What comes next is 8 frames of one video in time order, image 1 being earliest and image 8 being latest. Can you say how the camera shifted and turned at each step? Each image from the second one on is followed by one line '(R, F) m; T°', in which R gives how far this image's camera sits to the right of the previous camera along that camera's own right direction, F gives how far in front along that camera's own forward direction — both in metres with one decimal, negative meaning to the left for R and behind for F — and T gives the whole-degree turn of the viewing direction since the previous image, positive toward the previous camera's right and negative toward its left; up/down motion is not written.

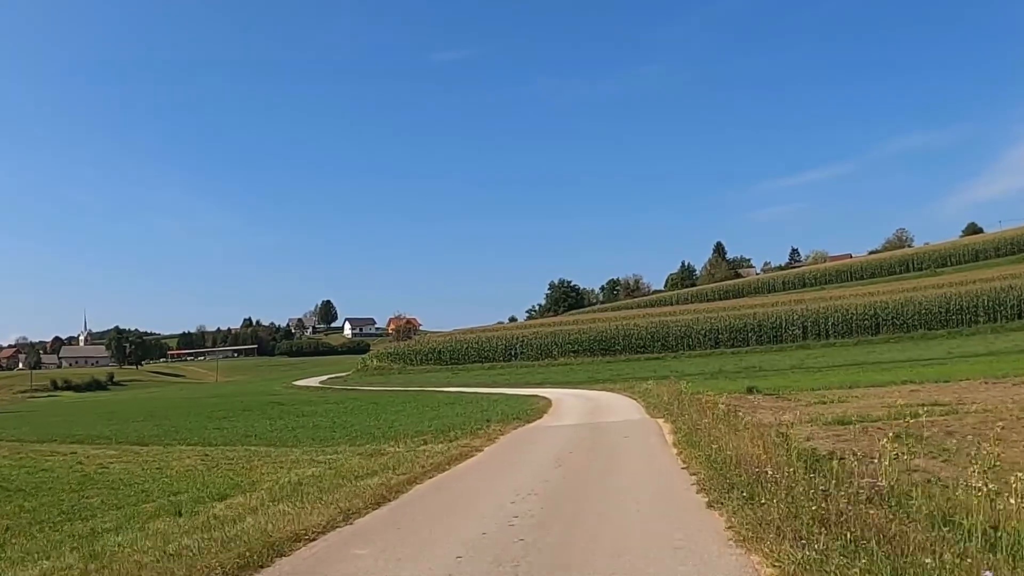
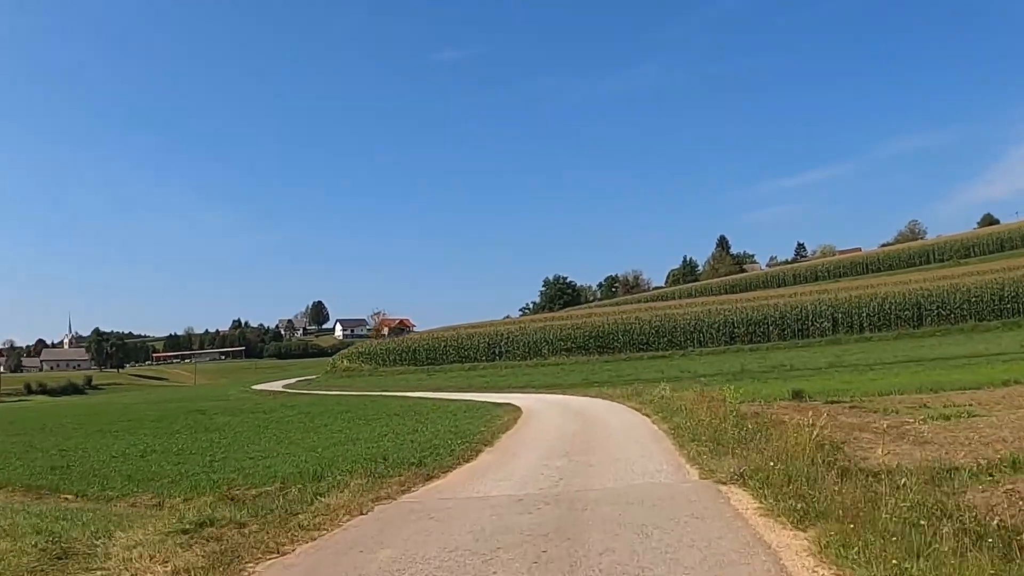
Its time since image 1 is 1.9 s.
(+1.5, +11.8) m; 0°
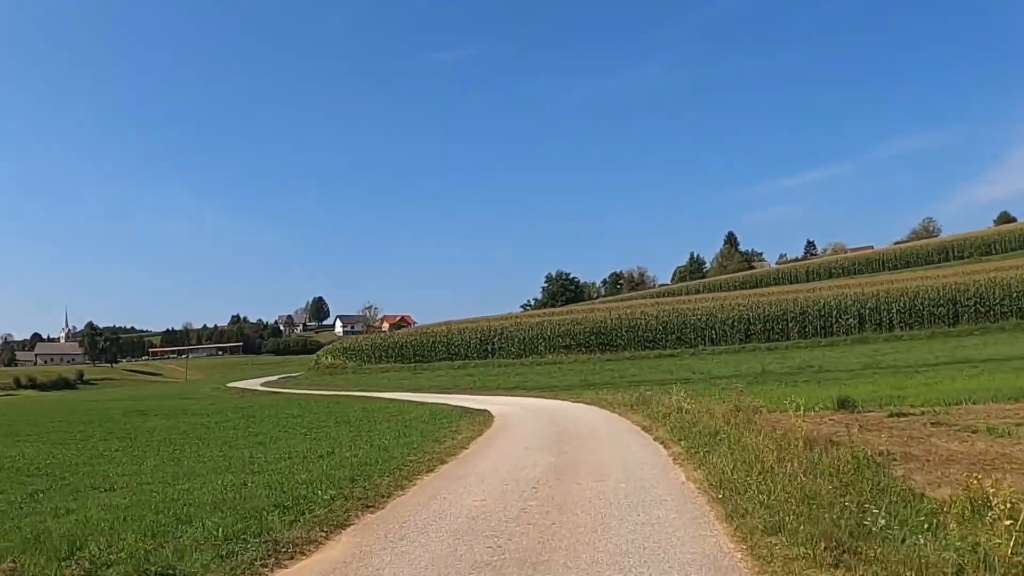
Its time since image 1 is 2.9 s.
(+0.9, +6.6) m; 0°
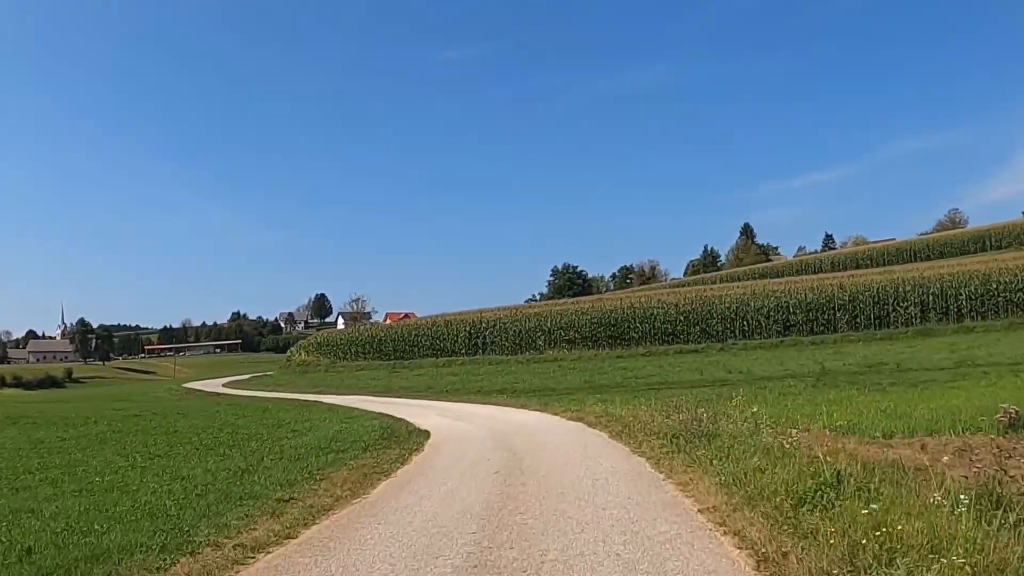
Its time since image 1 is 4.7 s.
(+1.1, +10.6) m; -1°
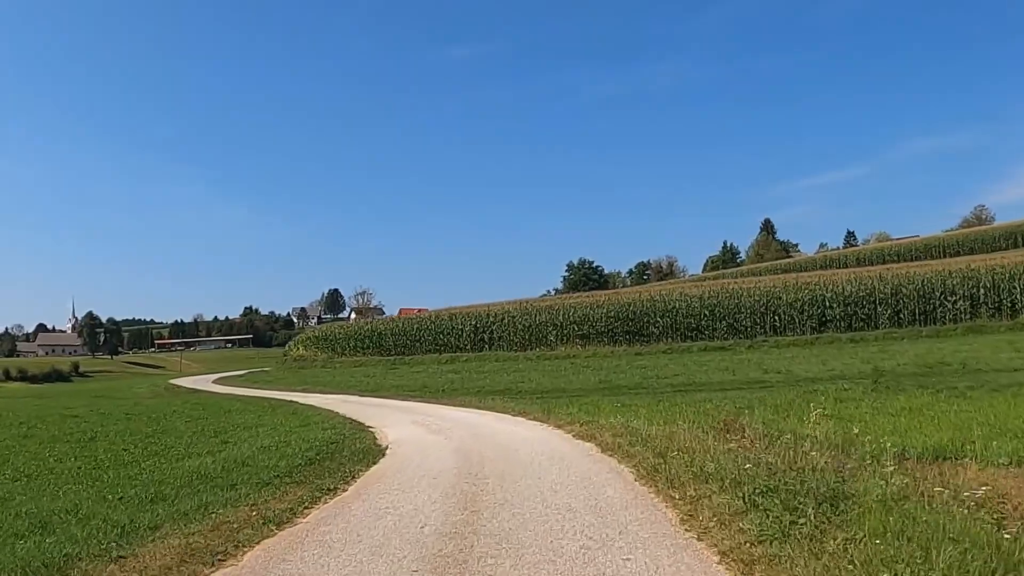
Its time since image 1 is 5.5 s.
(+0.5, +4.7) m; -1°
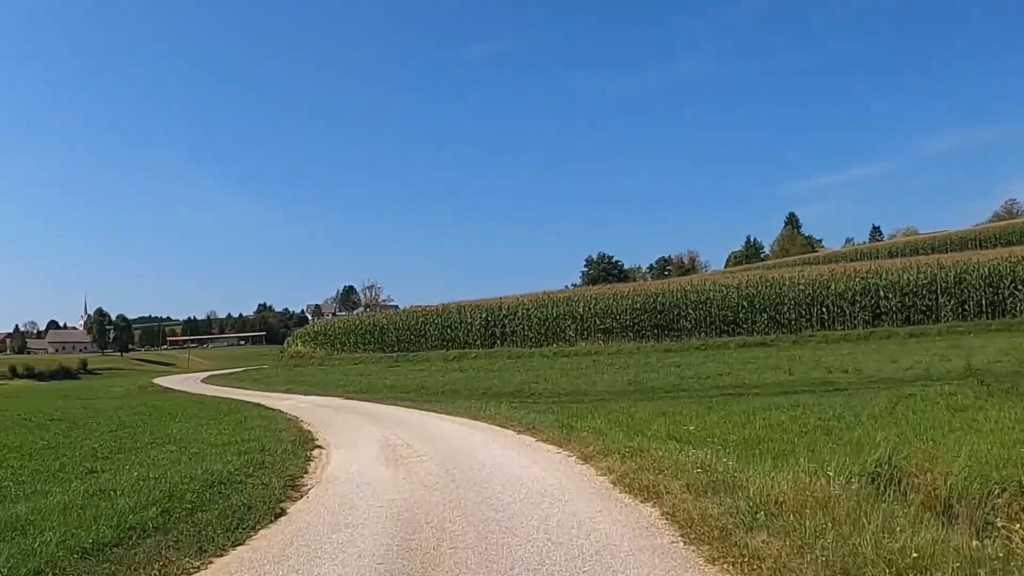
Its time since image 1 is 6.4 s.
(+0.2, +5.4) m; -1°
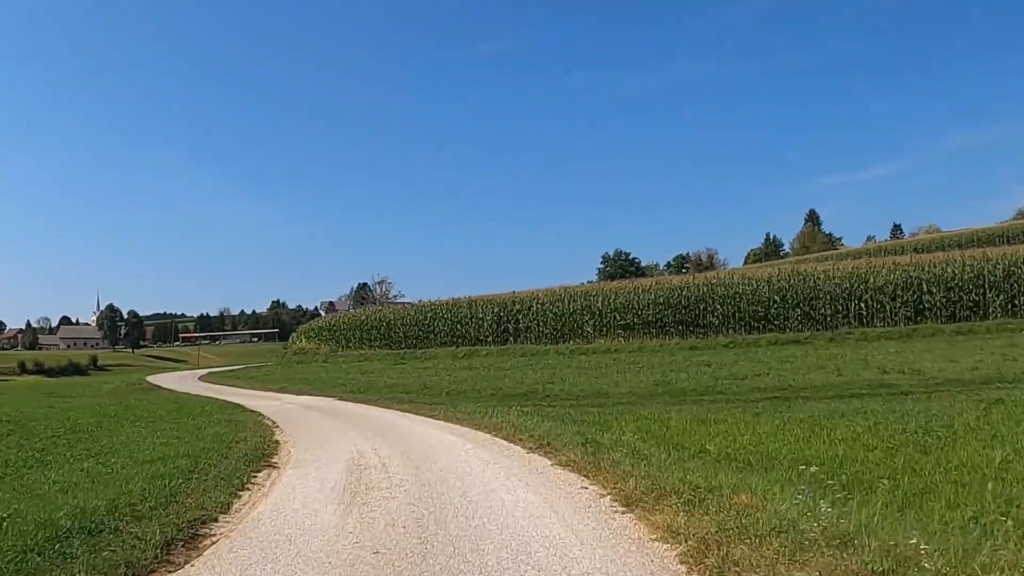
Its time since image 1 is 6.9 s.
(+0.1, +3.0) m; -1°
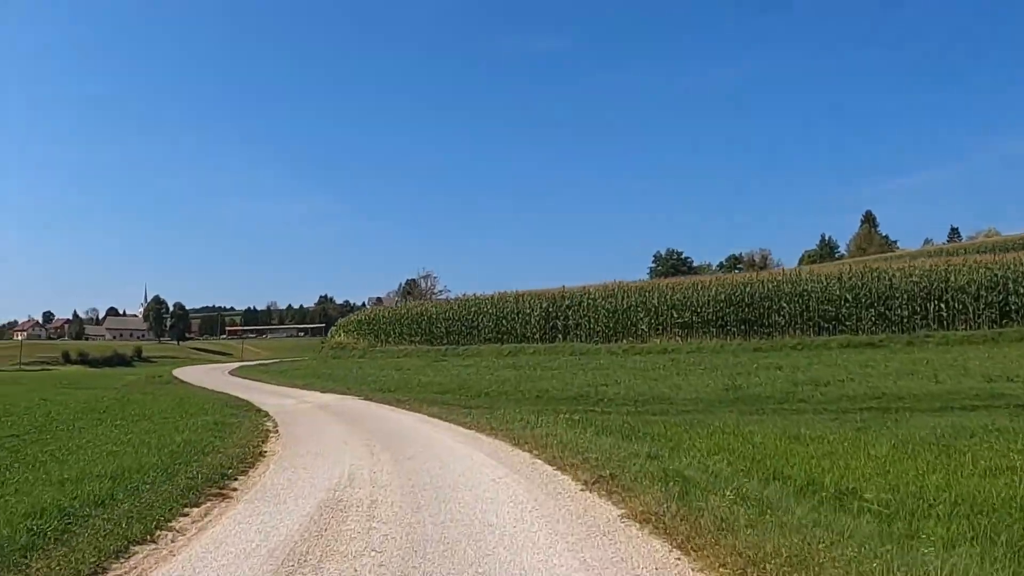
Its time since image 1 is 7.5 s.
(-0.1, +3.0) m; -3°
